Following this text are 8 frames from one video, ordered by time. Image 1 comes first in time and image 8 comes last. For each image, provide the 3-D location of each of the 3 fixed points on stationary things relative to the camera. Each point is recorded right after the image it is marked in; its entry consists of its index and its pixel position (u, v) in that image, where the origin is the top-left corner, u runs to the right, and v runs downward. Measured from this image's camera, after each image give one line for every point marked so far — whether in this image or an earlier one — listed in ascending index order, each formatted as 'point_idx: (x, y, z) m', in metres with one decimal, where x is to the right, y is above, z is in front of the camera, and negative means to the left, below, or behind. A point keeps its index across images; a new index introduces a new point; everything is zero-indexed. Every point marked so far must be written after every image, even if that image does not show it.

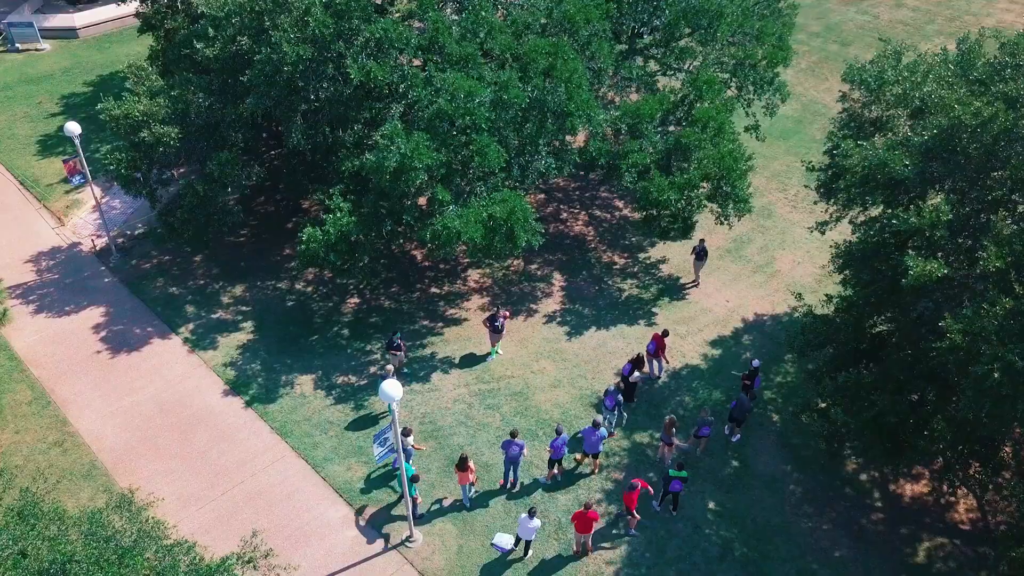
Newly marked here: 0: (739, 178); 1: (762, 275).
0: (+4.1, +2.0, +16.5) m
1: (+5.1, +0.2, +18.5) m
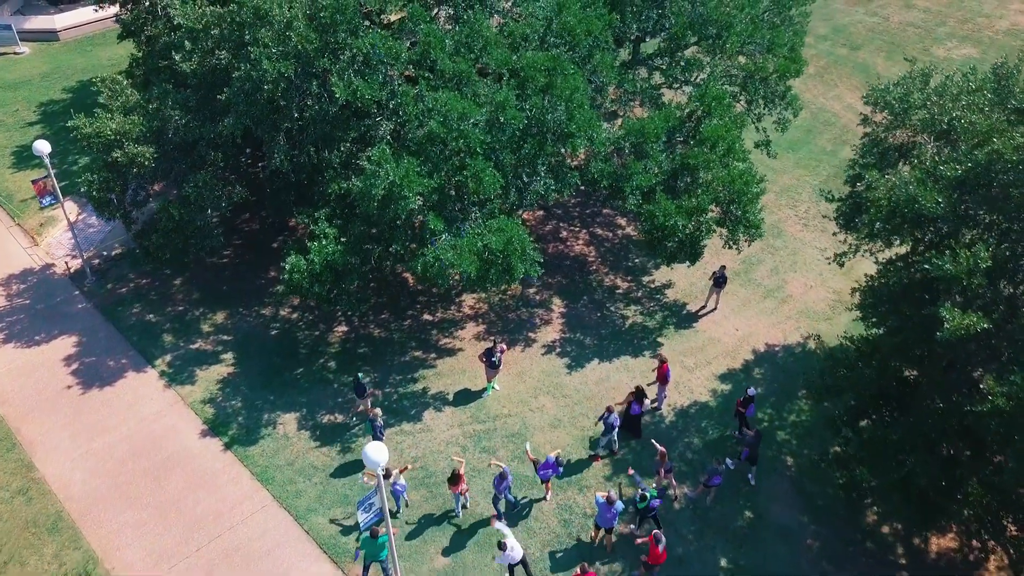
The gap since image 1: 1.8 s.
0: (+4.1, +1.5, +15.5) m
1: (+5.0, -0.3, +17.5) m
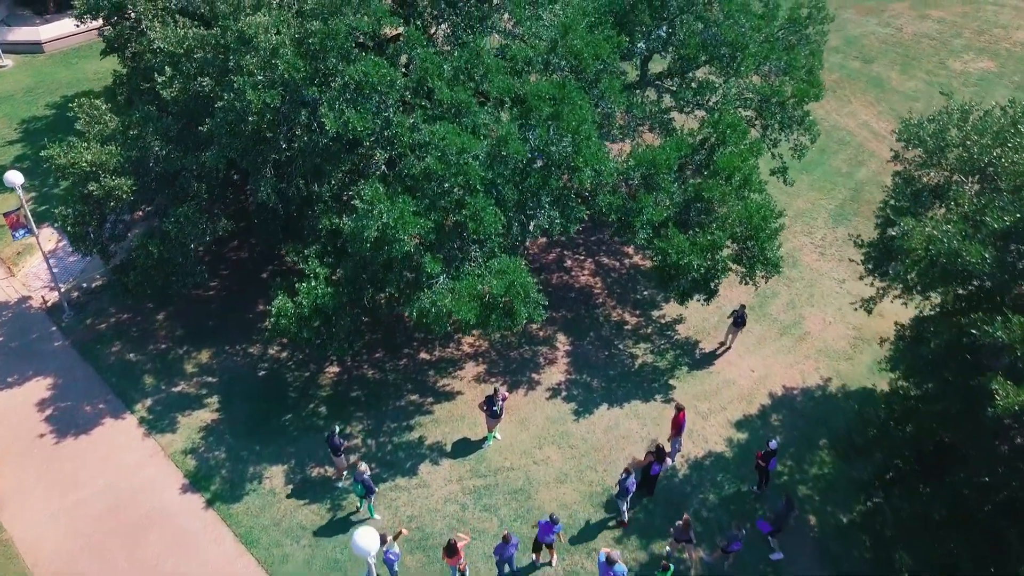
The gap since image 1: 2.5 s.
0: (+4.1, +0.8, +14.6) m
1: (+5.0, -0.9, +16.6) m
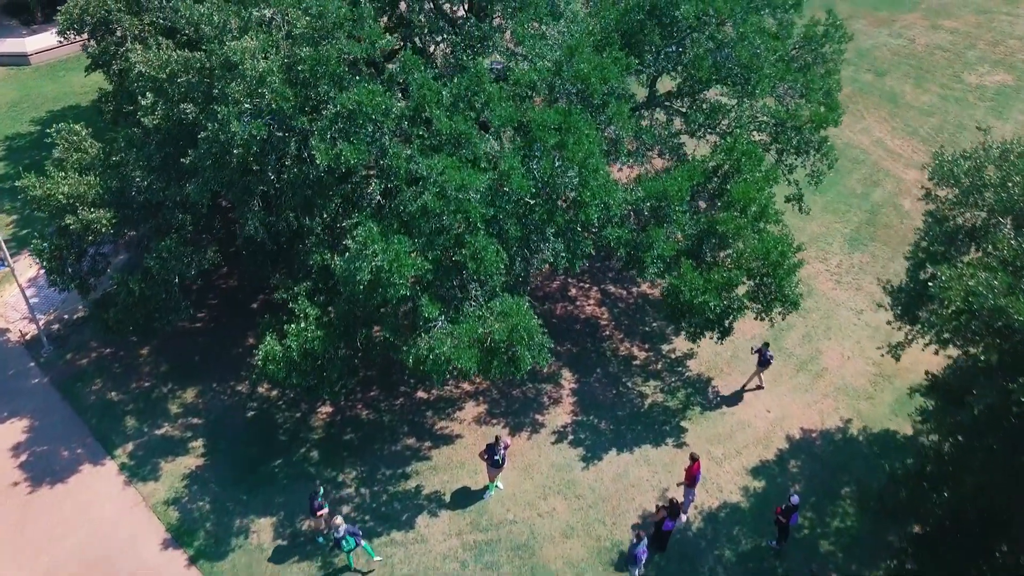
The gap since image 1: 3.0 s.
0: (+4.2, +0.2, +13.8) m
1: (+5.1, -1.5, +15.7) m
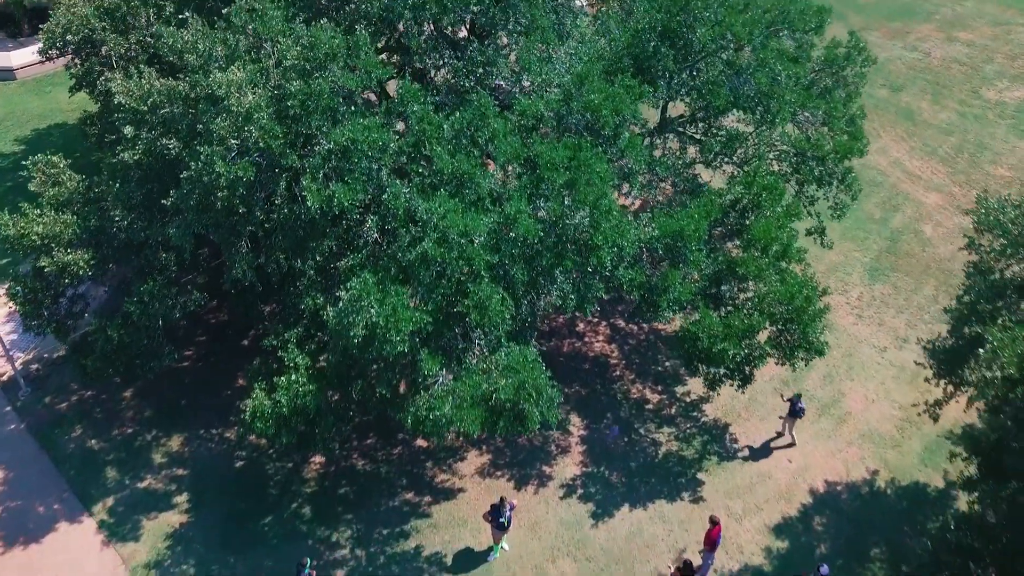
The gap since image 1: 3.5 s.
0: (+4.3, -0.5, +12.9) m
1: (+5.2, -2.2, +14.9) m
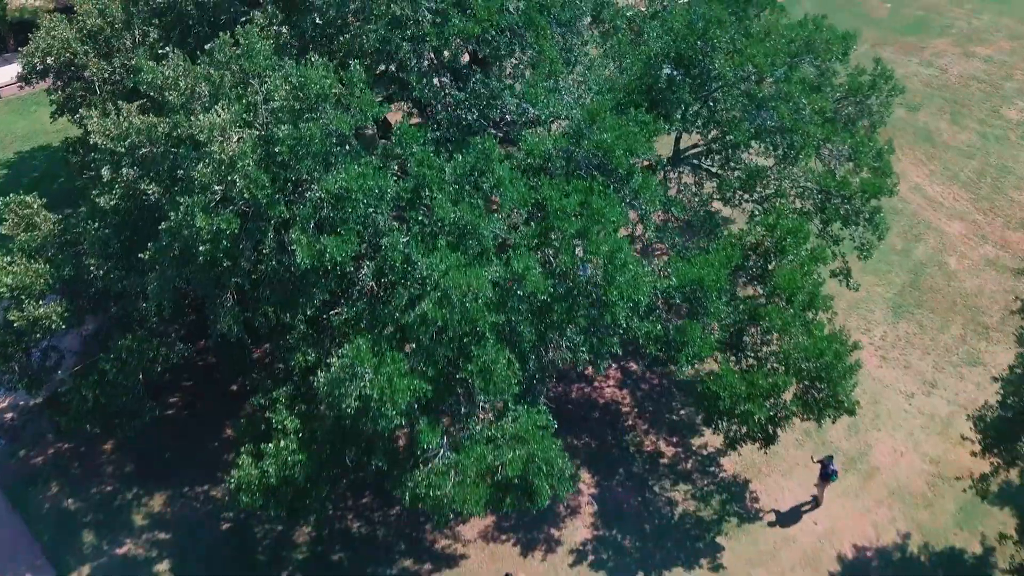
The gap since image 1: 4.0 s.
0: (+4.3, -1.2, +11.9) m
1: (+5.3, -2.9, +13.9) m
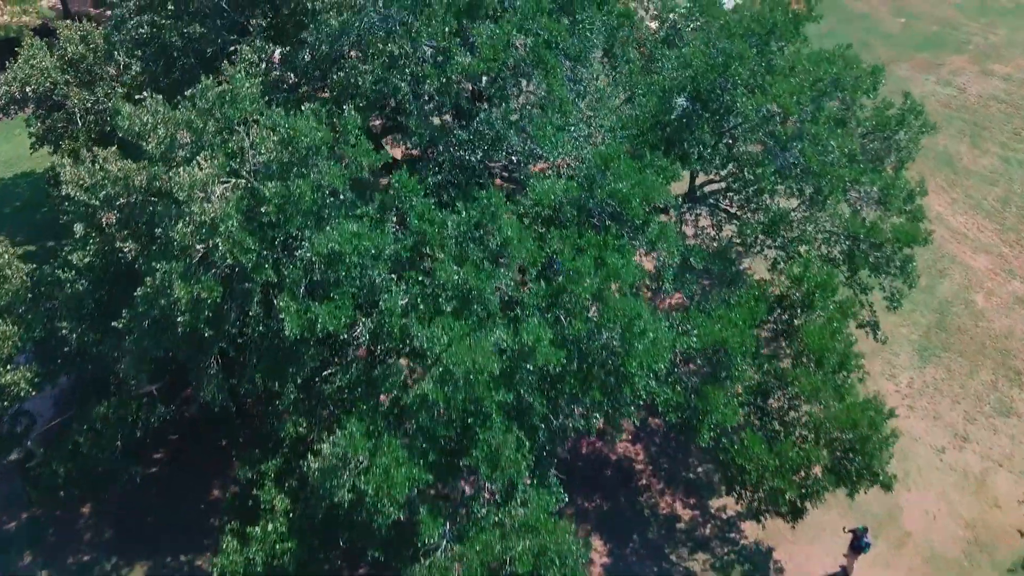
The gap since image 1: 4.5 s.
0: (+4.4, -1.9, +11.0) m
1: (+5.3, -3.6, +13.0) m
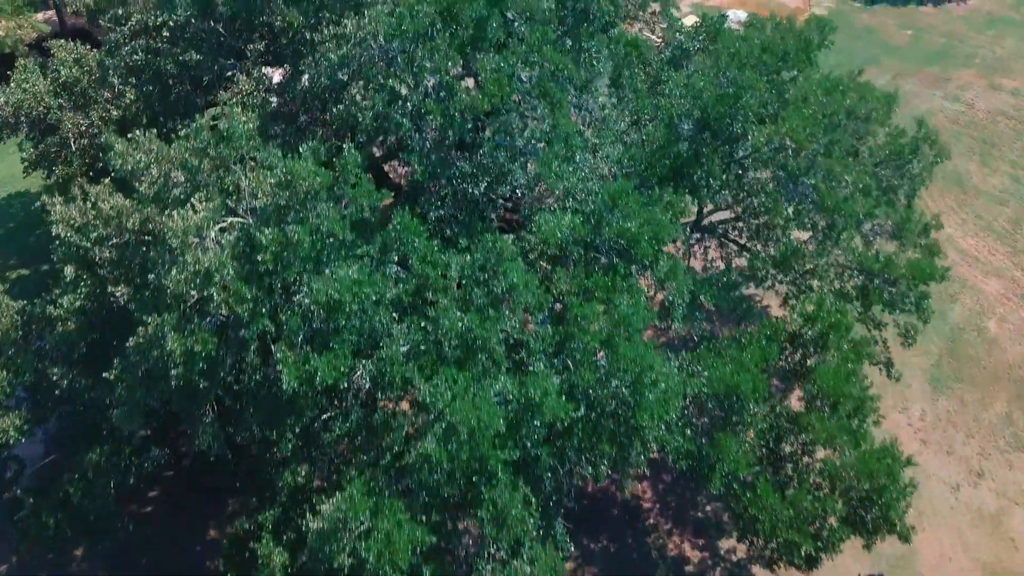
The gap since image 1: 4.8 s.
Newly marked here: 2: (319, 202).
0: (+4.5, -2.4, +10.7) m
1: (+5.4, -4.2, +12.7) m
2: (-2.1, +0.9, +9.8) m
